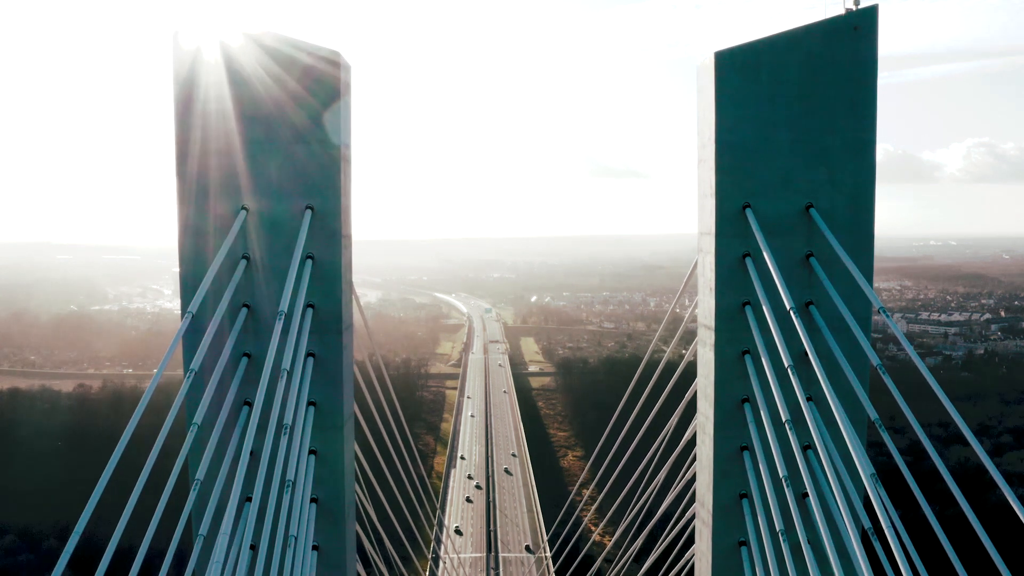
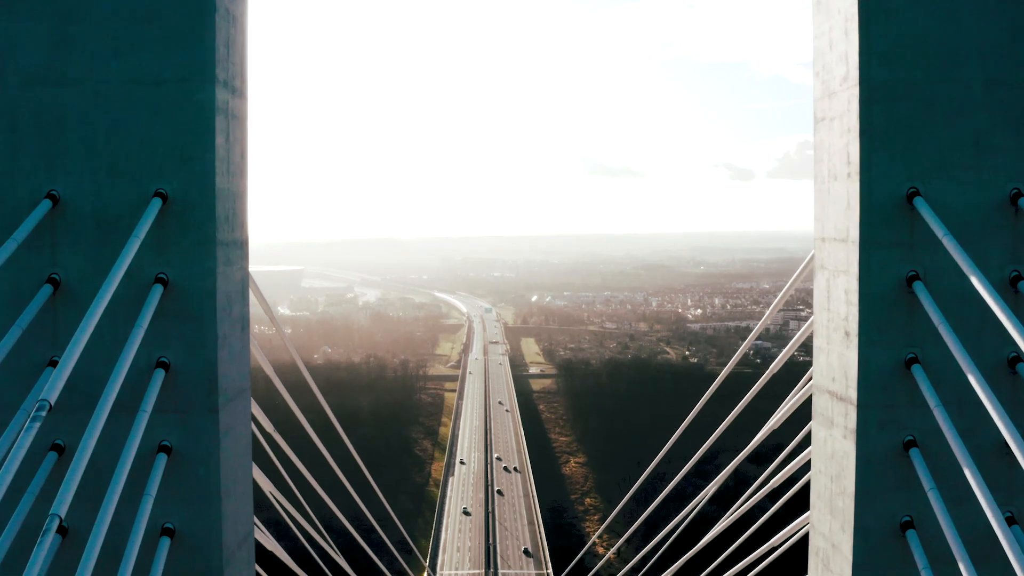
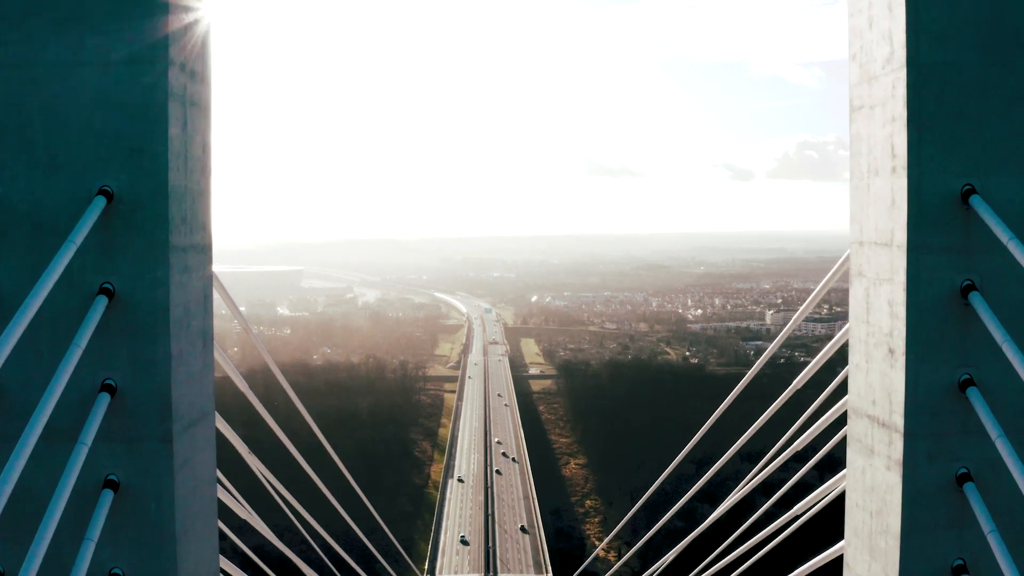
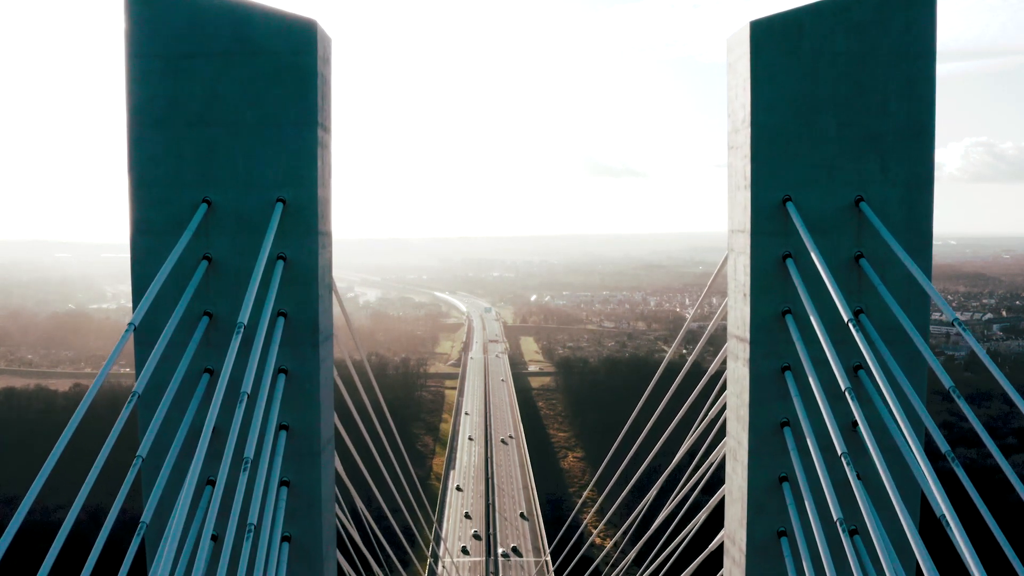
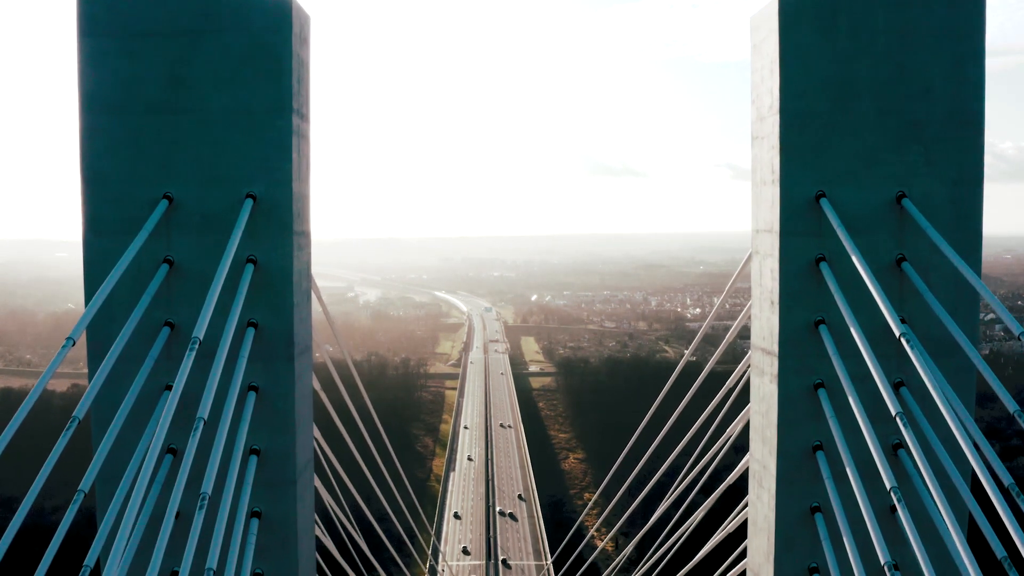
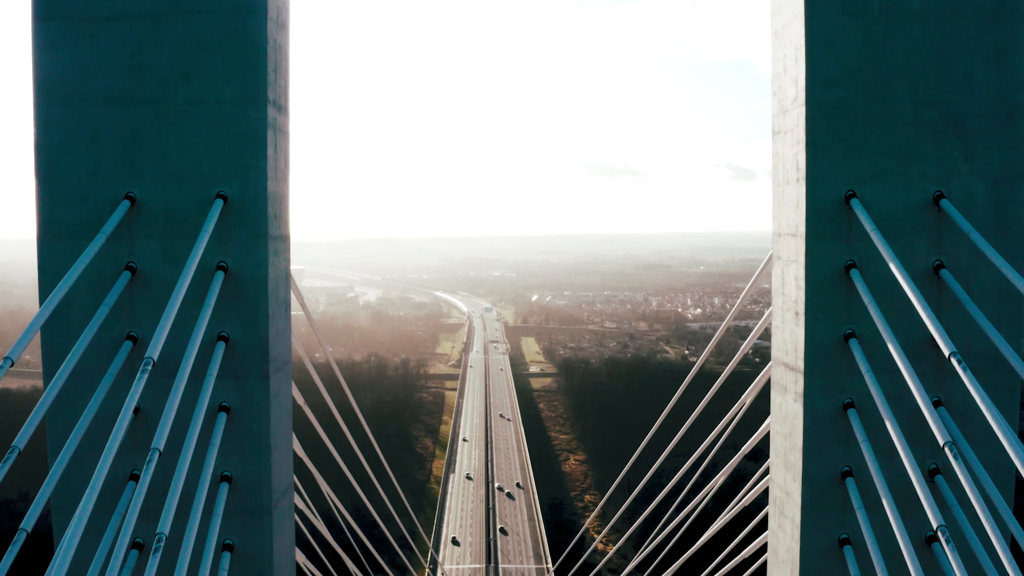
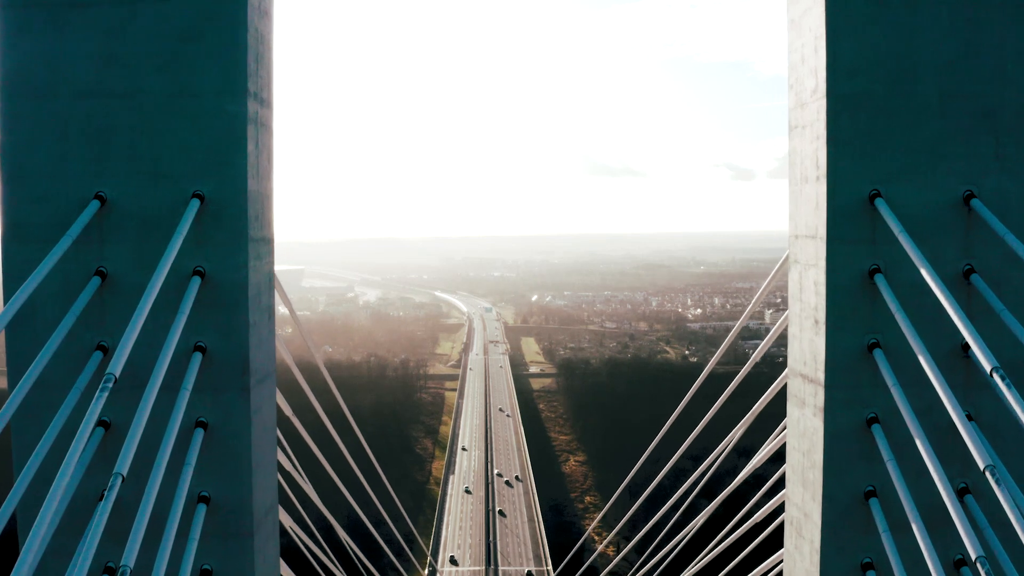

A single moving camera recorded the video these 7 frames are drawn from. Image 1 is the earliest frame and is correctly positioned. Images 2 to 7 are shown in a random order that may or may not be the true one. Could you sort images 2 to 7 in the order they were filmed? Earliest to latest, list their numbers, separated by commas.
4, 5, 6, 7, 2, 3
